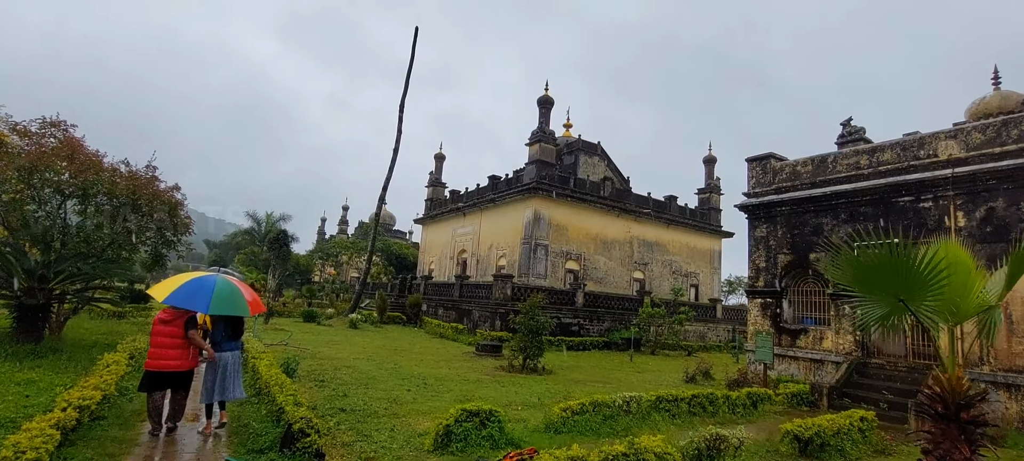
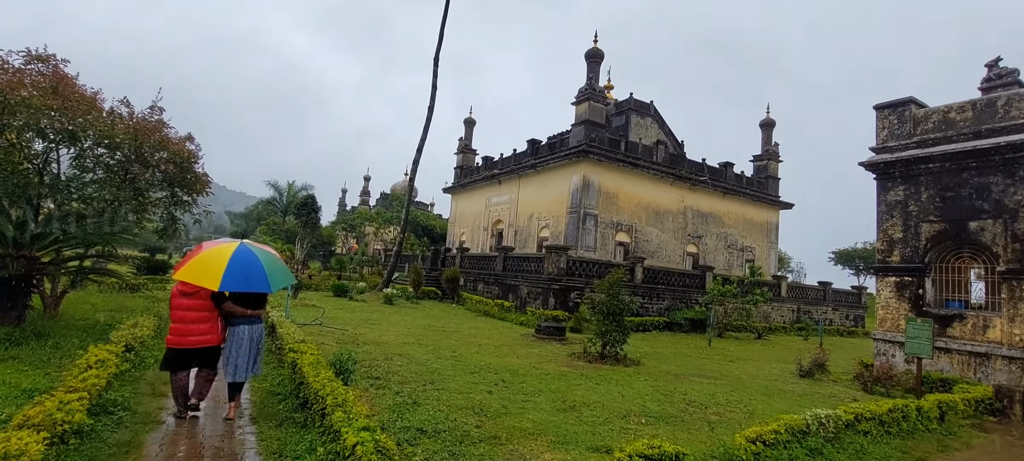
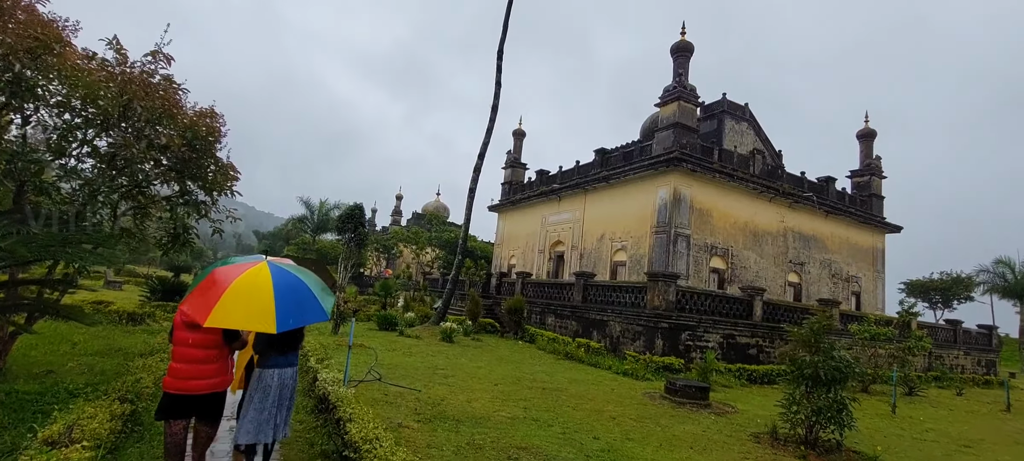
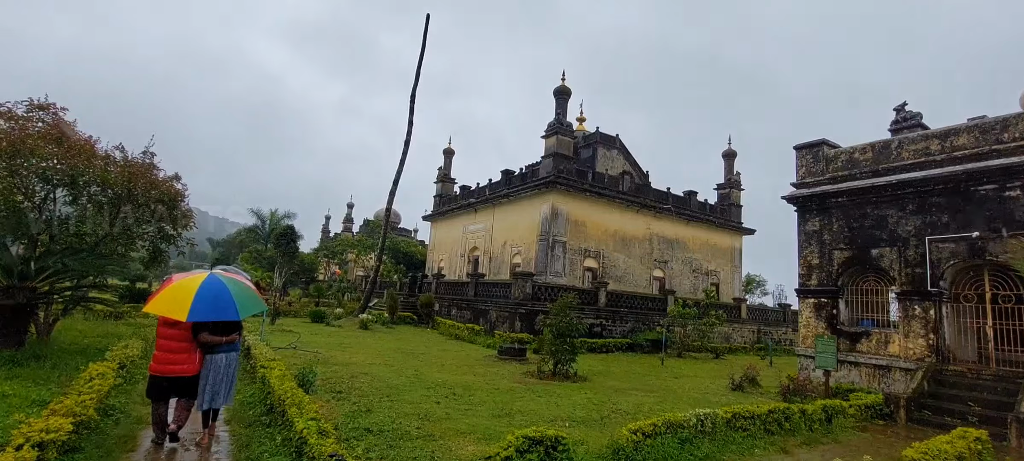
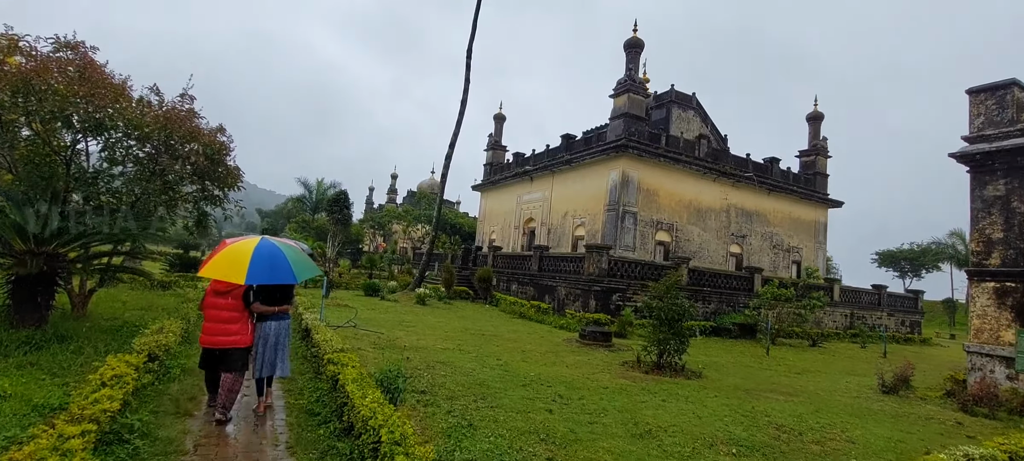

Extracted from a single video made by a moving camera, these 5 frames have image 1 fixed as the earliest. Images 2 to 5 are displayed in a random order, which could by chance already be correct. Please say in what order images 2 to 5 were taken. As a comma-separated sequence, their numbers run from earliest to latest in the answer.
4, 2, 5, 3
